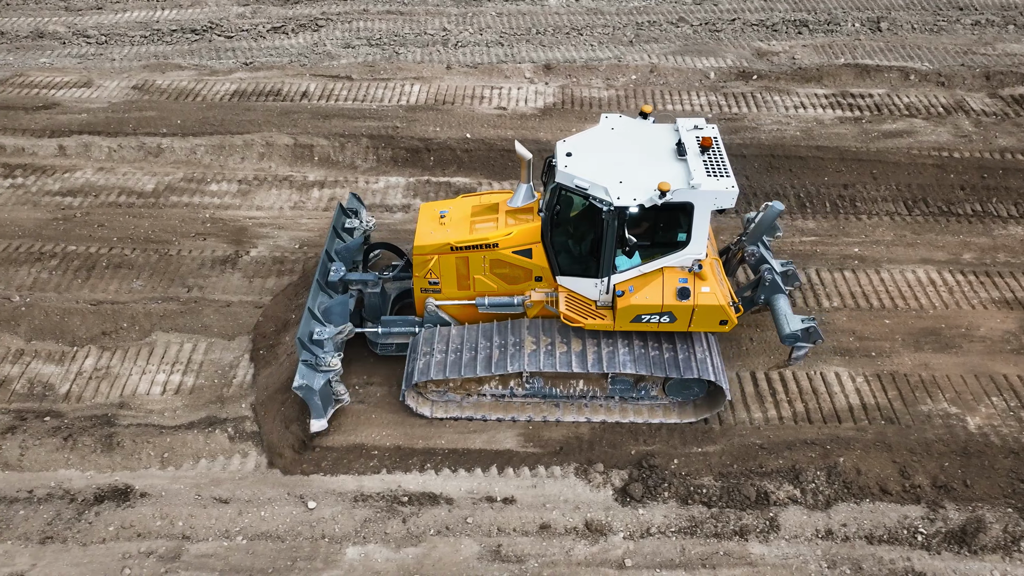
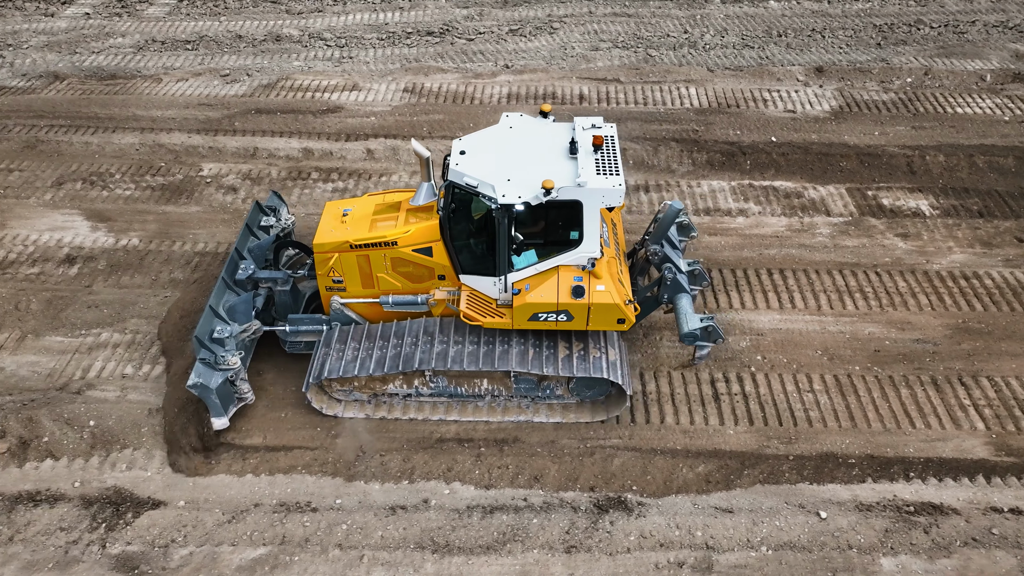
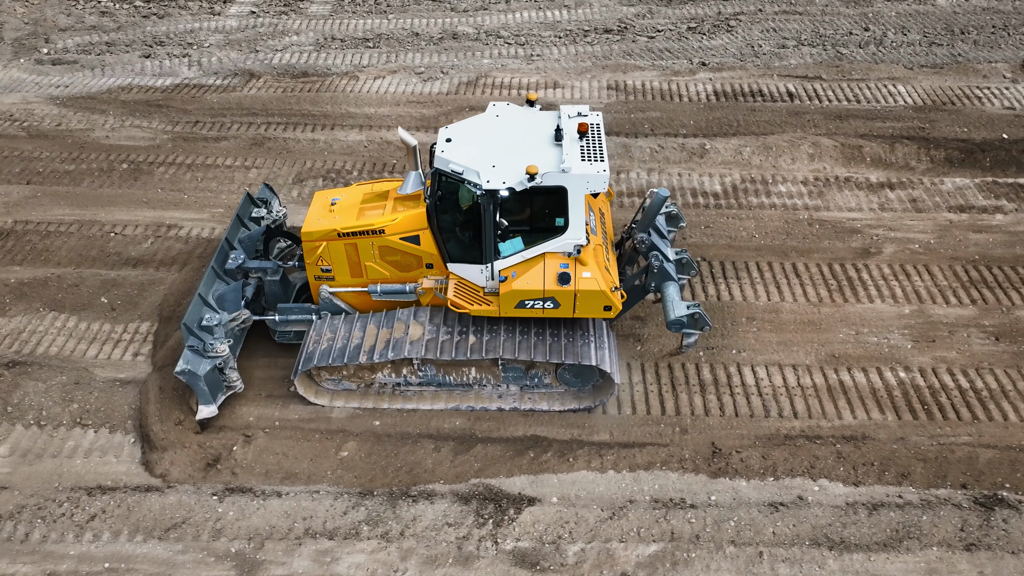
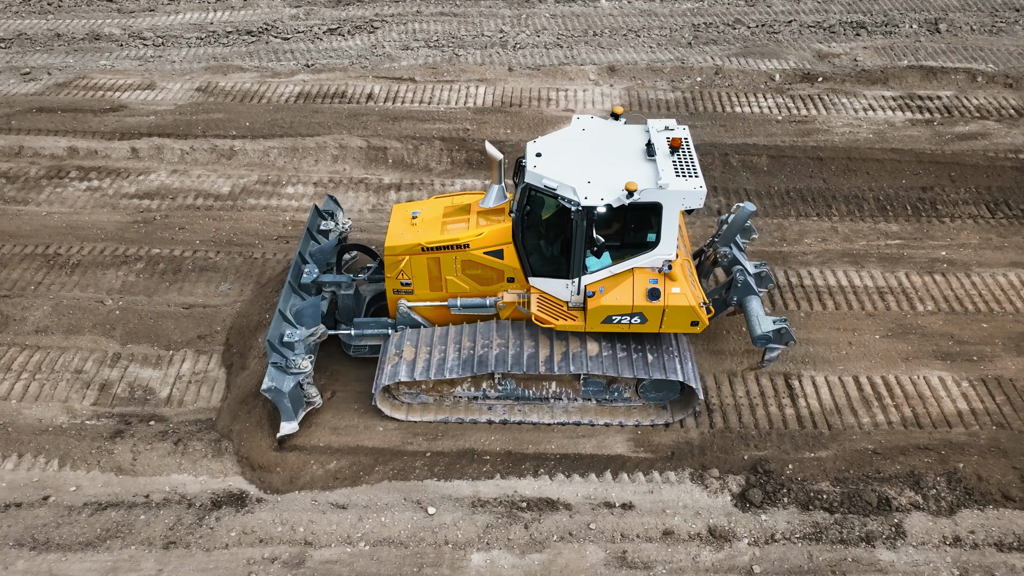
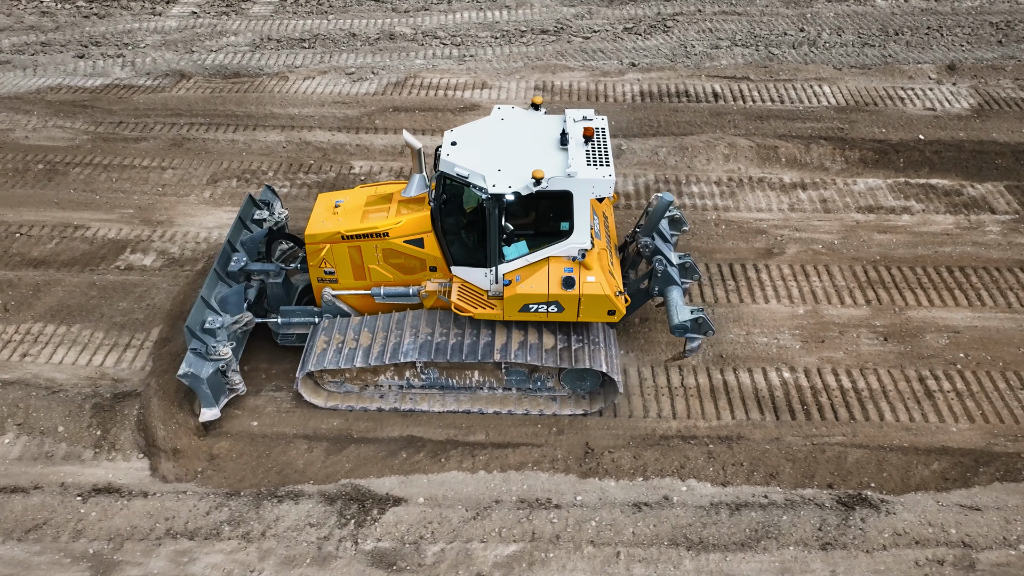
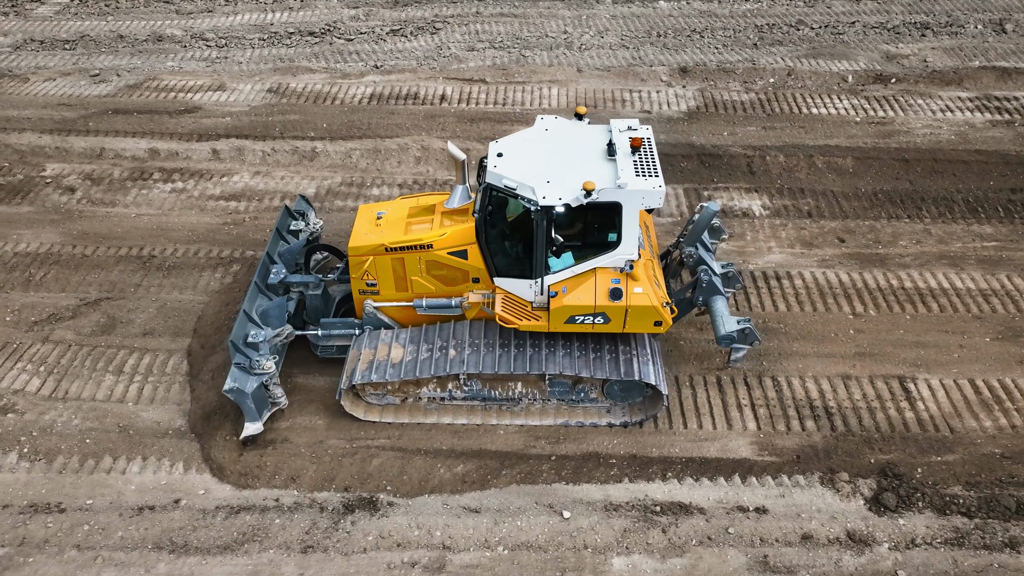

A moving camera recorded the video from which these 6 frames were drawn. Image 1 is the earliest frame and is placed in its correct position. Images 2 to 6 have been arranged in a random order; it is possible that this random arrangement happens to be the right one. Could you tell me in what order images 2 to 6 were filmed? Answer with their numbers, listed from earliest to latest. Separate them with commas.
4, 6, 2, 5, 3
